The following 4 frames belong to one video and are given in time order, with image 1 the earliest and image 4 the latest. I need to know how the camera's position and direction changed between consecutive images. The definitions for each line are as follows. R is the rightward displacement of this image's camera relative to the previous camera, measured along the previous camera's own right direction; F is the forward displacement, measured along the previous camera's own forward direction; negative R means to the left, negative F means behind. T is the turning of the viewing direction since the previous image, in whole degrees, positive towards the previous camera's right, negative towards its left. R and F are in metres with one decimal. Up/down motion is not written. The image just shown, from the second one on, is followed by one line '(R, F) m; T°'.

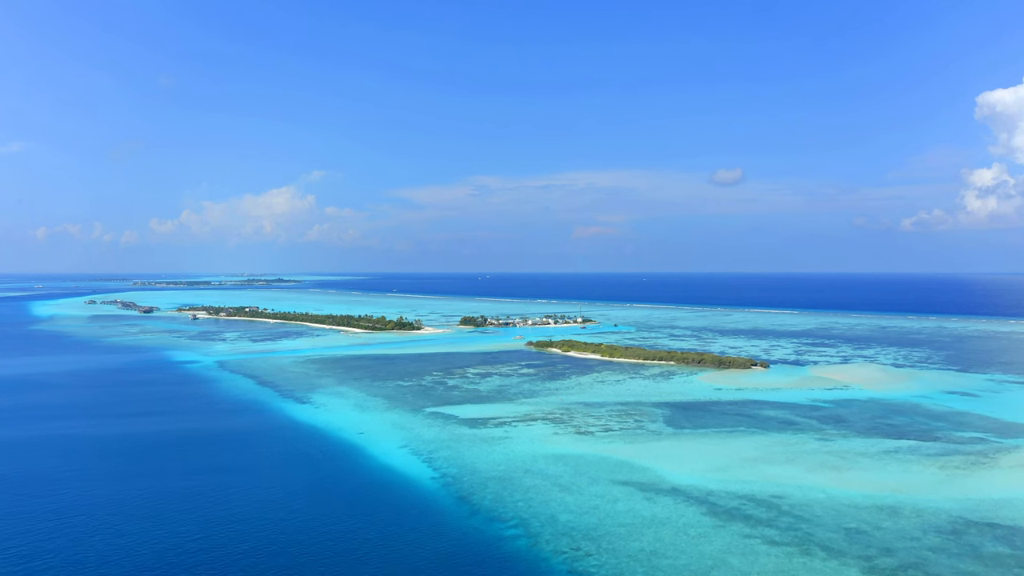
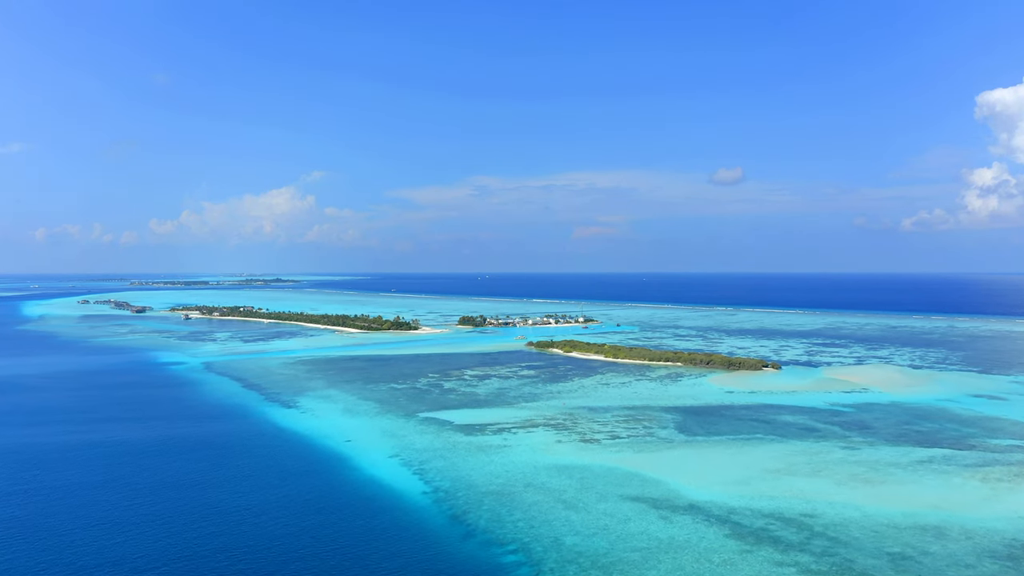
(0.0, +1.1) m; 0°
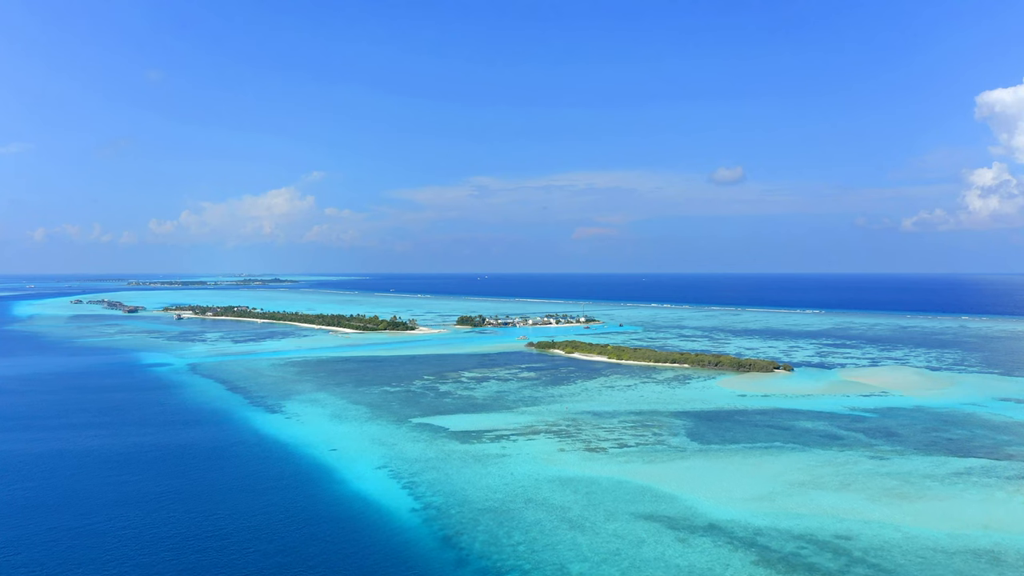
(0.0, +1.0) m; 0°
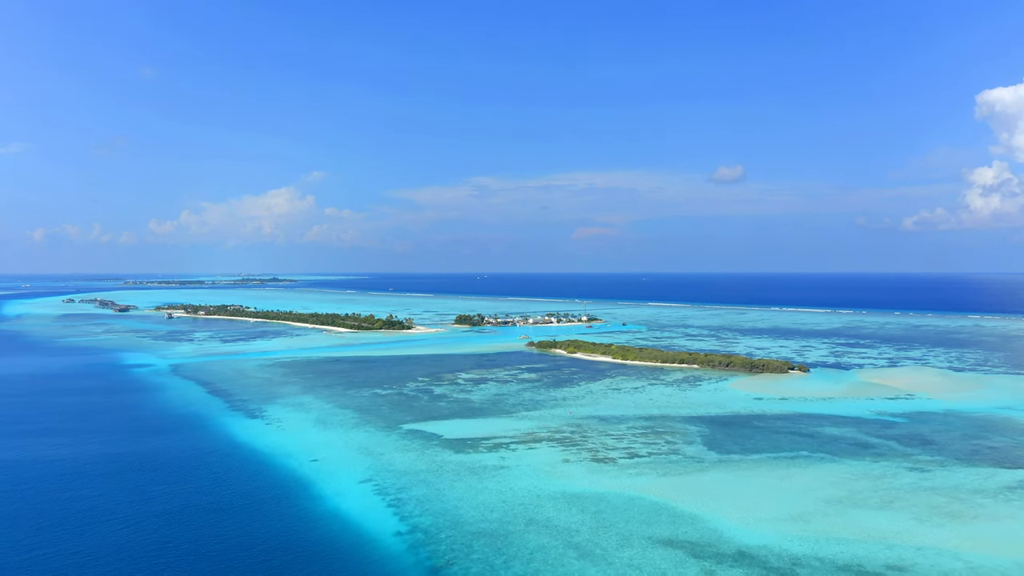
(0.0, +1.2) m; 0°
